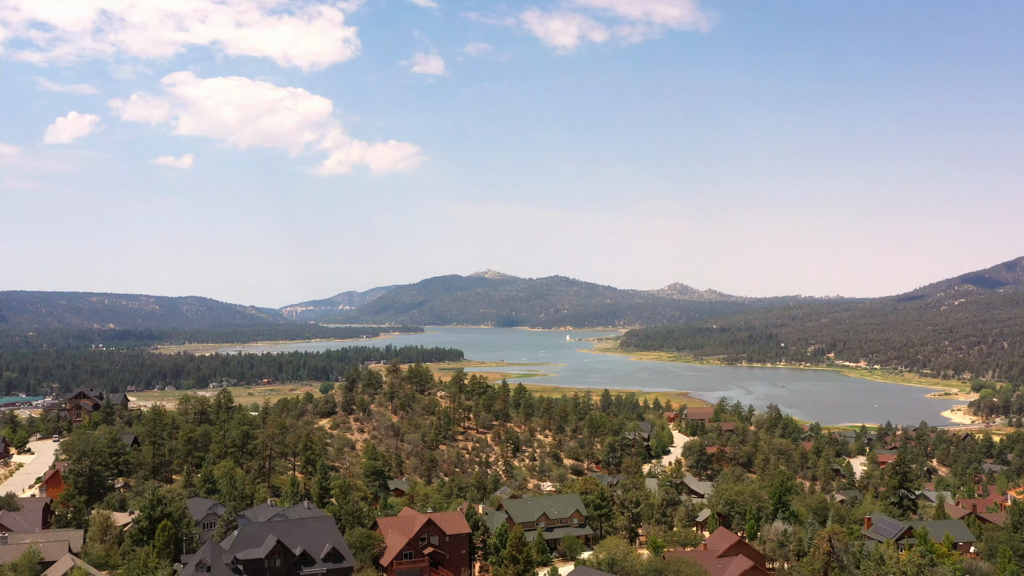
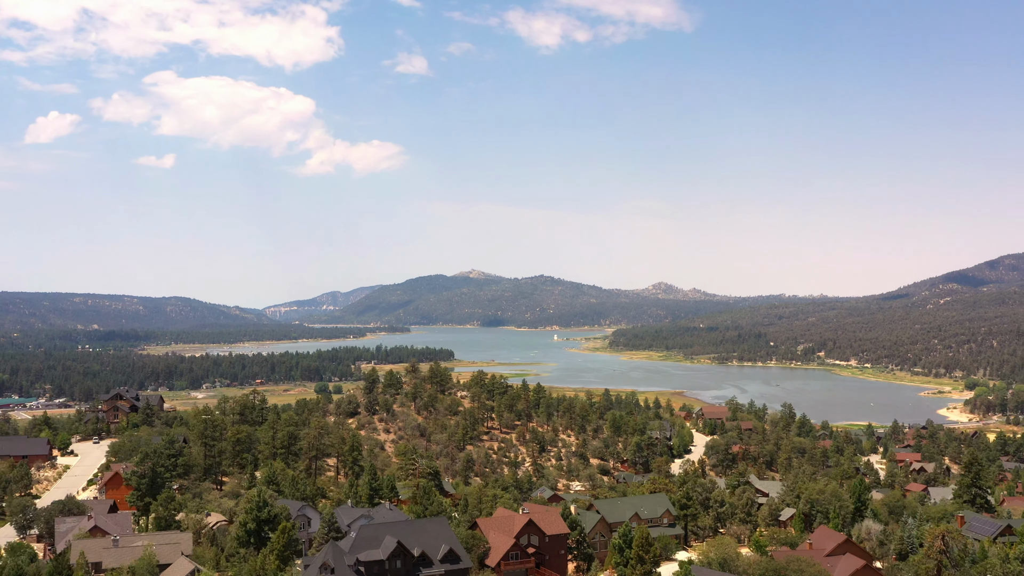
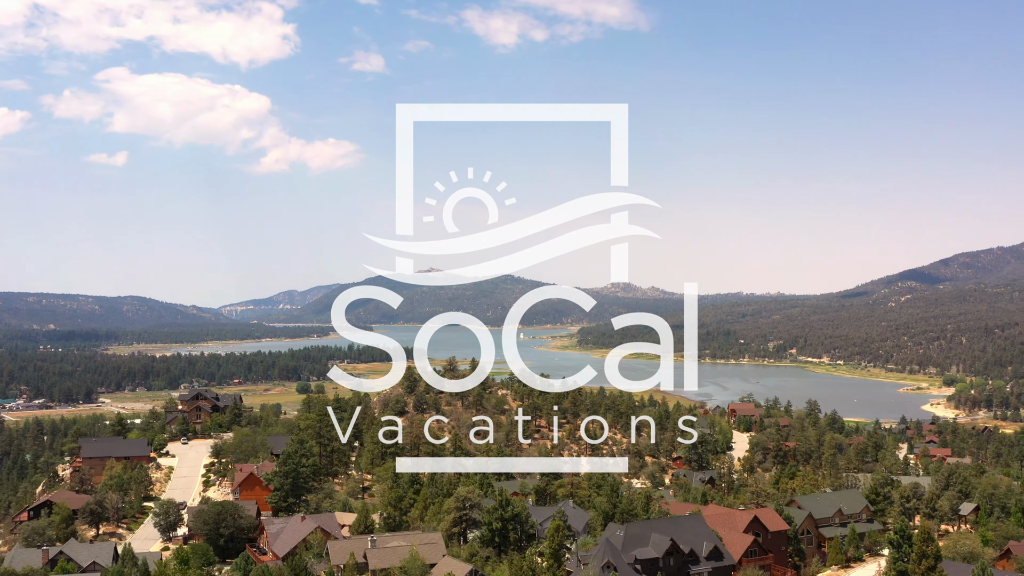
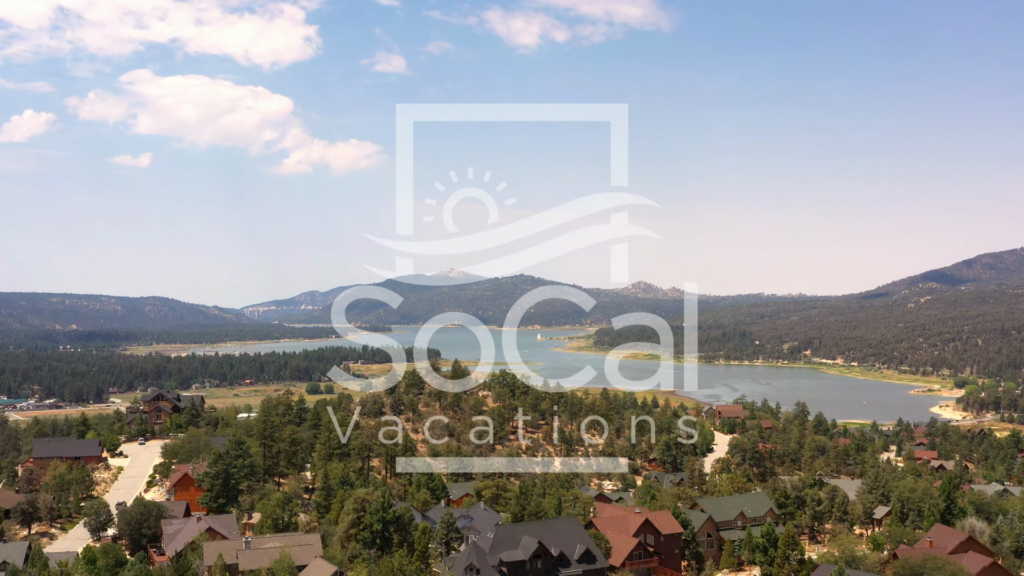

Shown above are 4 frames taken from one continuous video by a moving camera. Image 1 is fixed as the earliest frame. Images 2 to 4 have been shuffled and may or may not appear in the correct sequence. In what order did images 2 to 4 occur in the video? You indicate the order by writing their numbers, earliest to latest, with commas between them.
2, 4, 3
